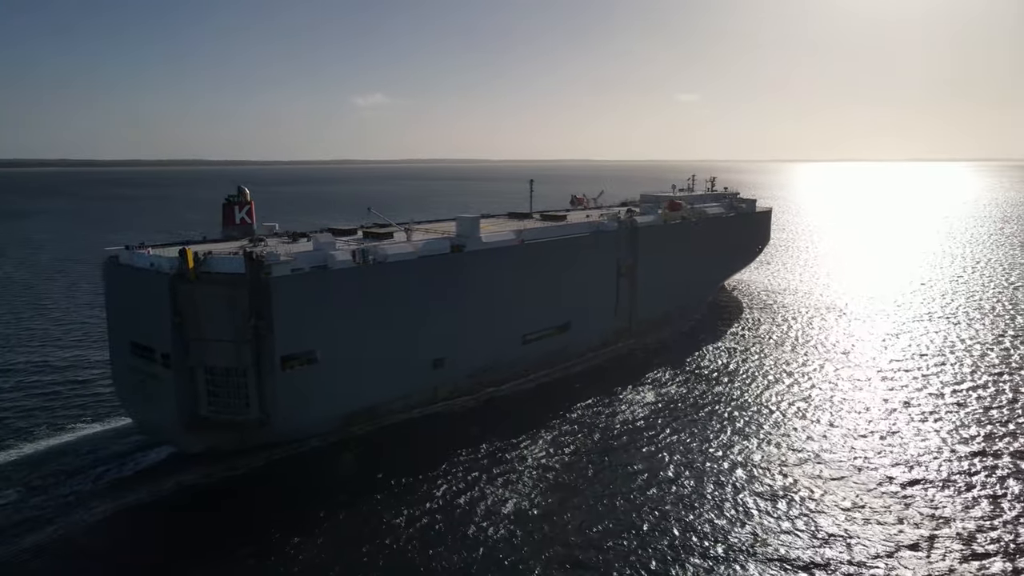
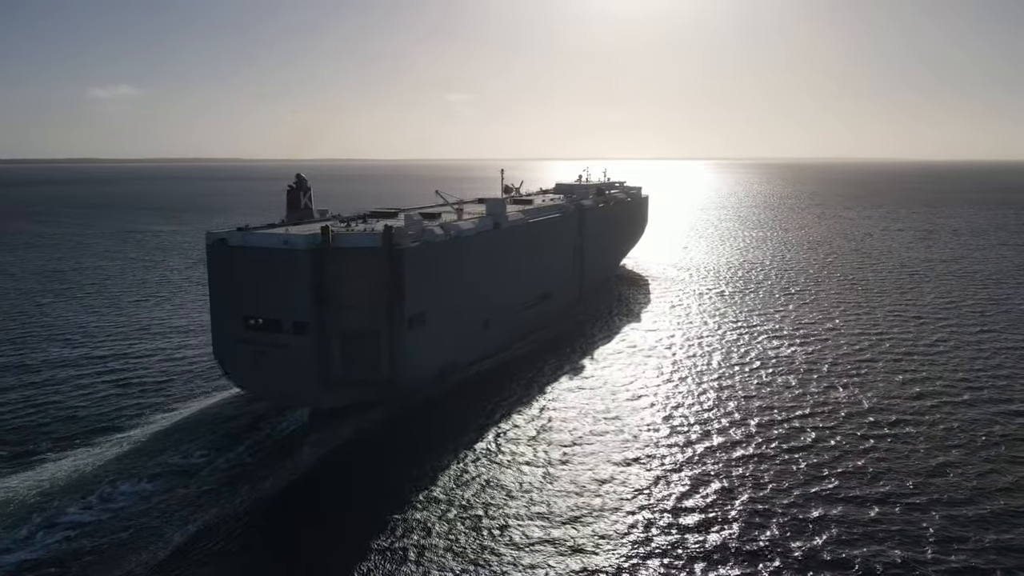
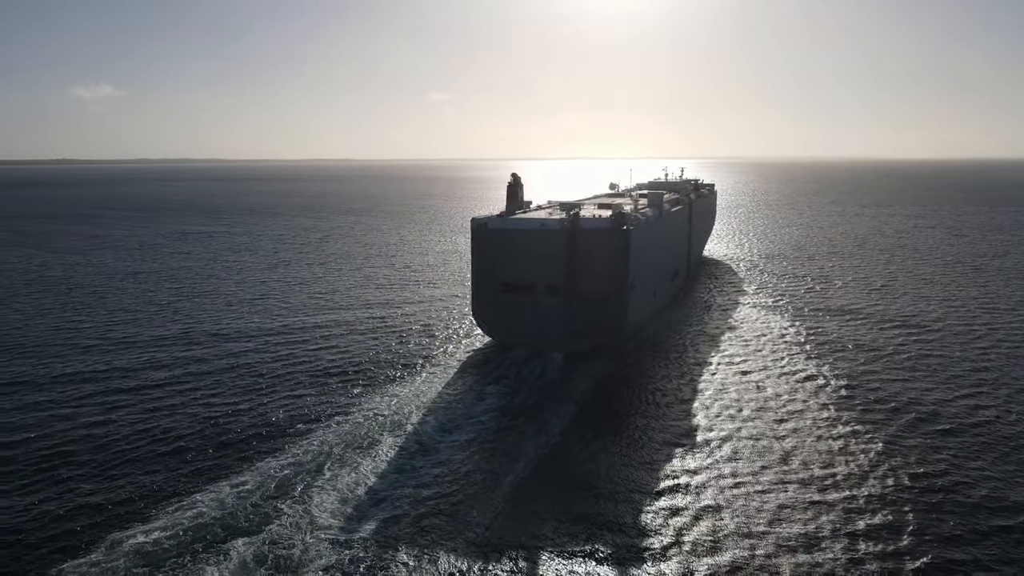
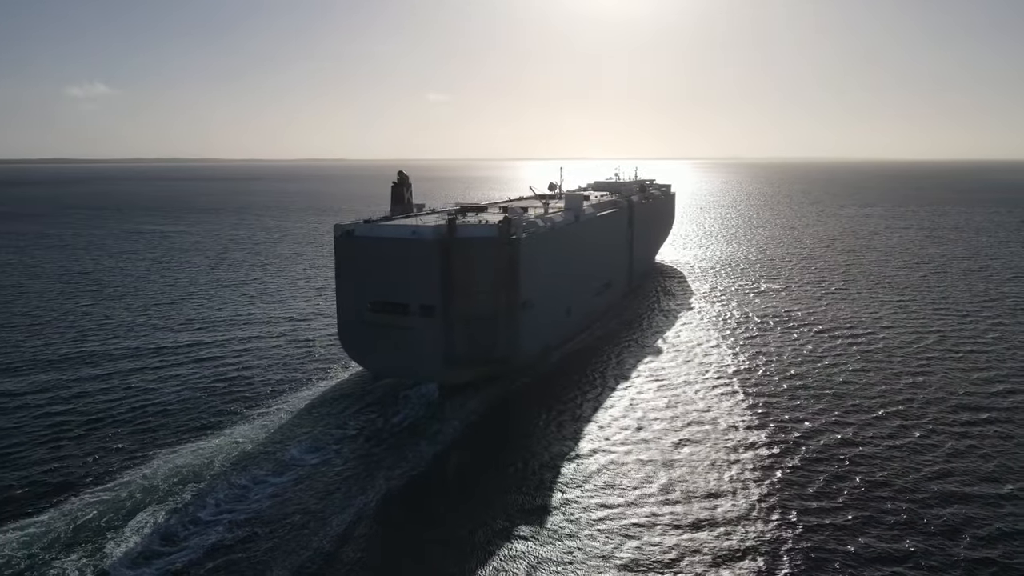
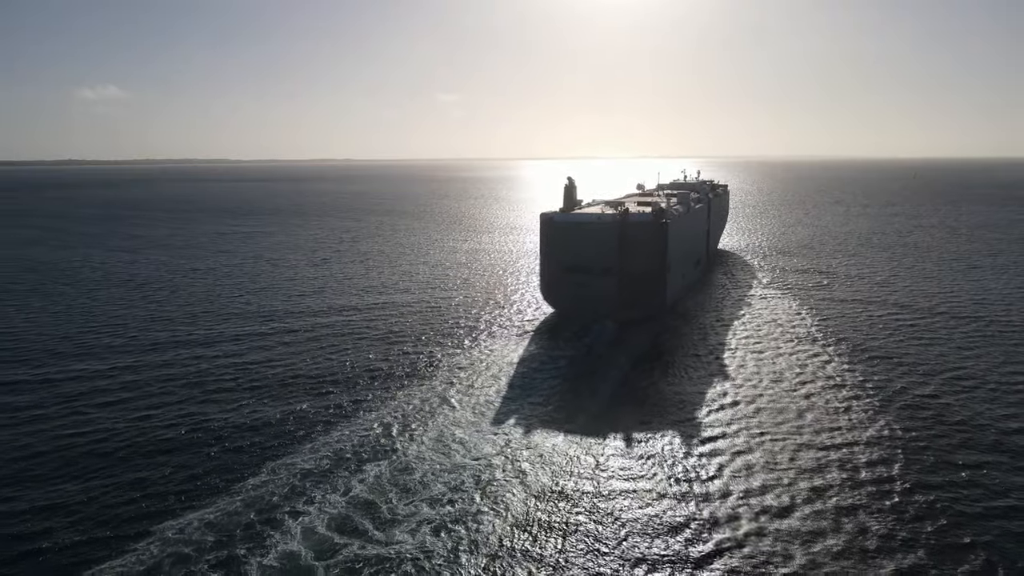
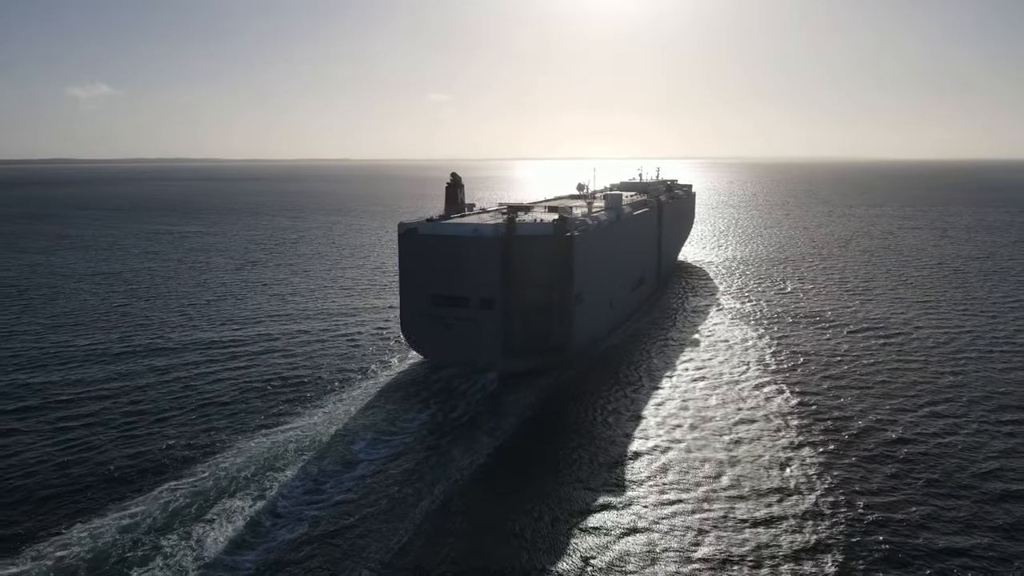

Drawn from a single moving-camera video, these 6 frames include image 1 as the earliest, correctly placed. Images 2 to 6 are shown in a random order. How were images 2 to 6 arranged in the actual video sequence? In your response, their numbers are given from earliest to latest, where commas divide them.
2, 4, 6, 3, 5
